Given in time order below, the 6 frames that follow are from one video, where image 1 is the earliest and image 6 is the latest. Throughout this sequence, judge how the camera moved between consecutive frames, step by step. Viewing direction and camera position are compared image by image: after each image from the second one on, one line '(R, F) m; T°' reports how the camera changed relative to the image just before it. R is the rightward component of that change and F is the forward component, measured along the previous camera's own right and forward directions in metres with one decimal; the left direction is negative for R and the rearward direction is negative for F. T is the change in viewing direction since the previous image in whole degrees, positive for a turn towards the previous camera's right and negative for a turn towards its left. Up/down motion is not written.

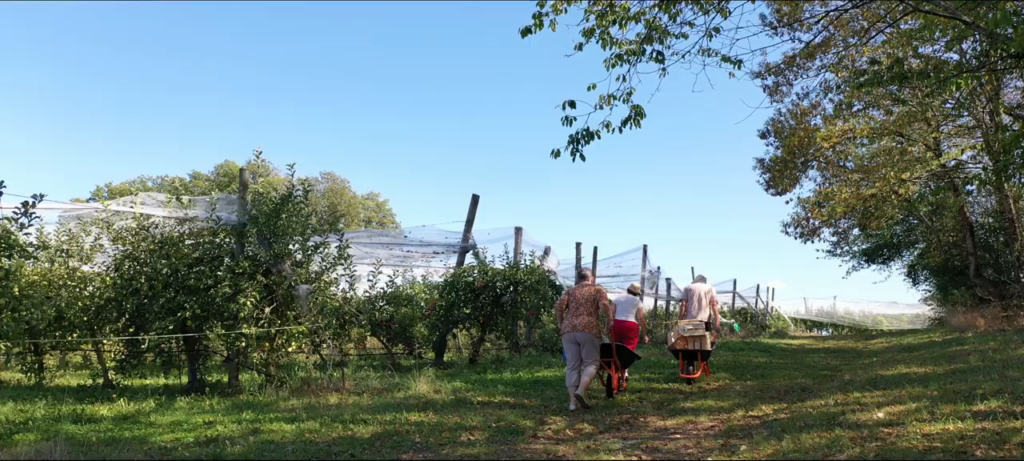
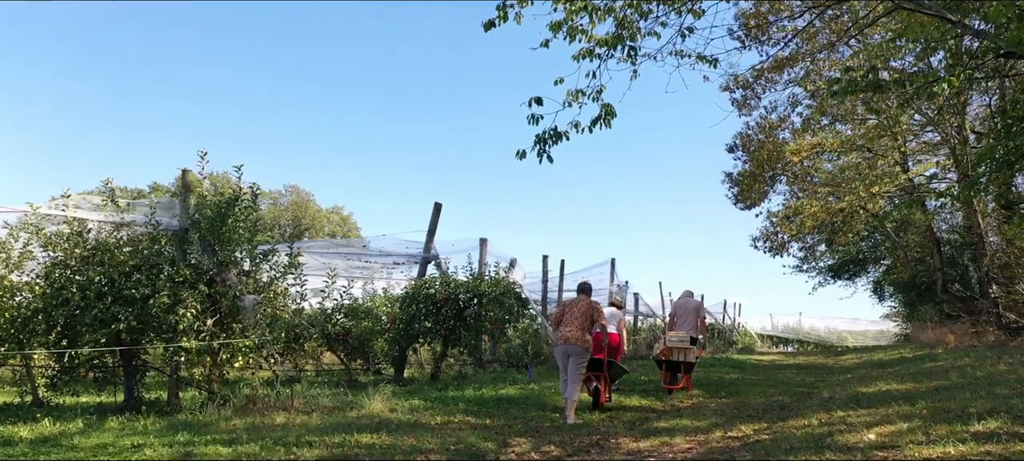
(0.0, +0.5) m; +3°
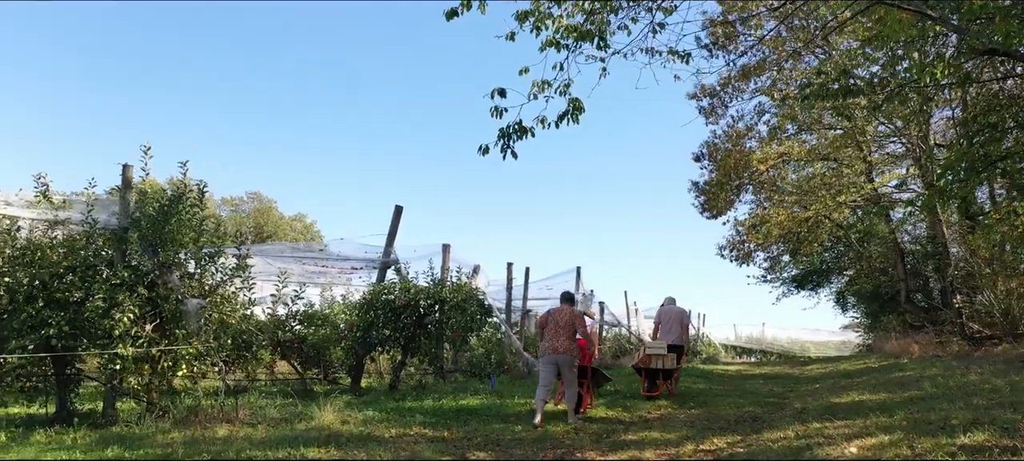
(0.0, +0.4) m; +3°
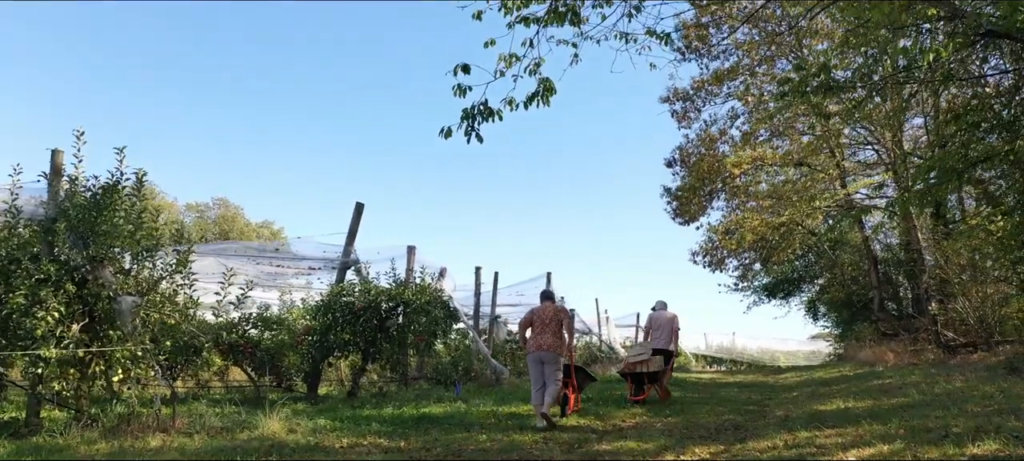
(0.0, +0.5) m; +2°
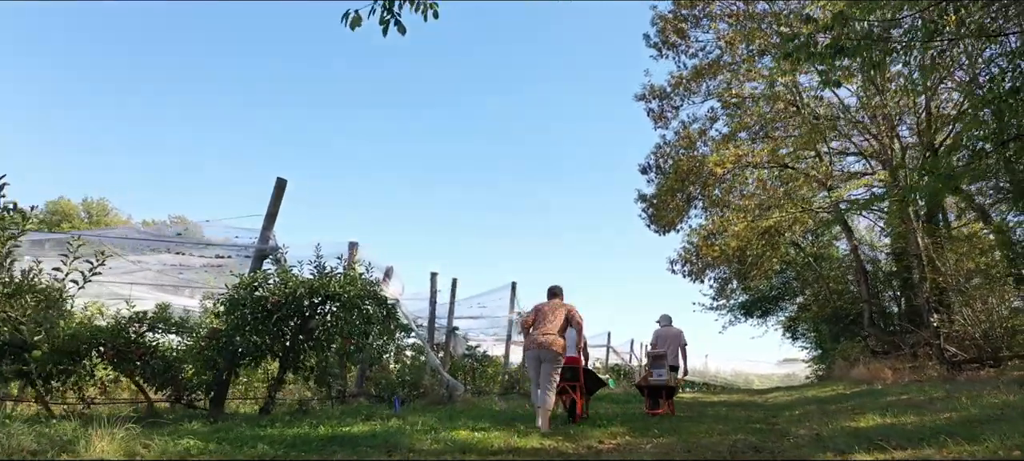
(+0.2, +1.6) m; +3°
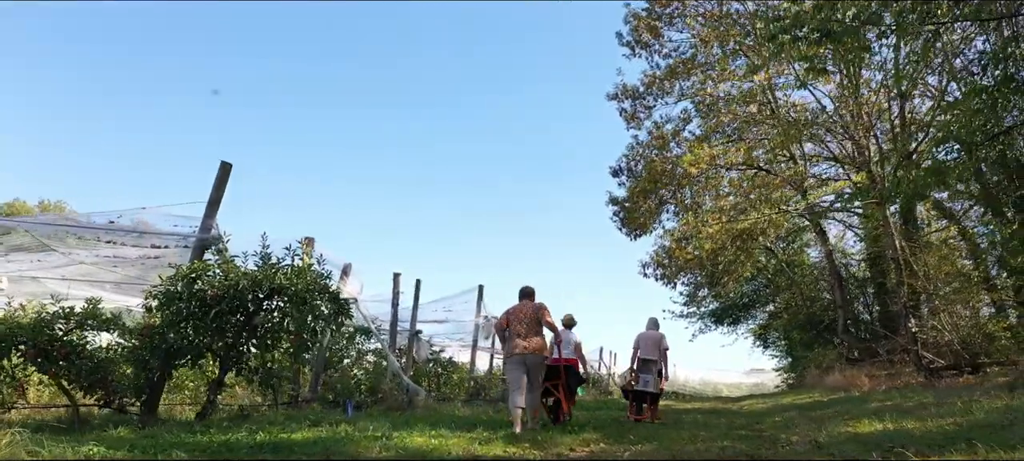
(0.0, +0.6) m; +2°
